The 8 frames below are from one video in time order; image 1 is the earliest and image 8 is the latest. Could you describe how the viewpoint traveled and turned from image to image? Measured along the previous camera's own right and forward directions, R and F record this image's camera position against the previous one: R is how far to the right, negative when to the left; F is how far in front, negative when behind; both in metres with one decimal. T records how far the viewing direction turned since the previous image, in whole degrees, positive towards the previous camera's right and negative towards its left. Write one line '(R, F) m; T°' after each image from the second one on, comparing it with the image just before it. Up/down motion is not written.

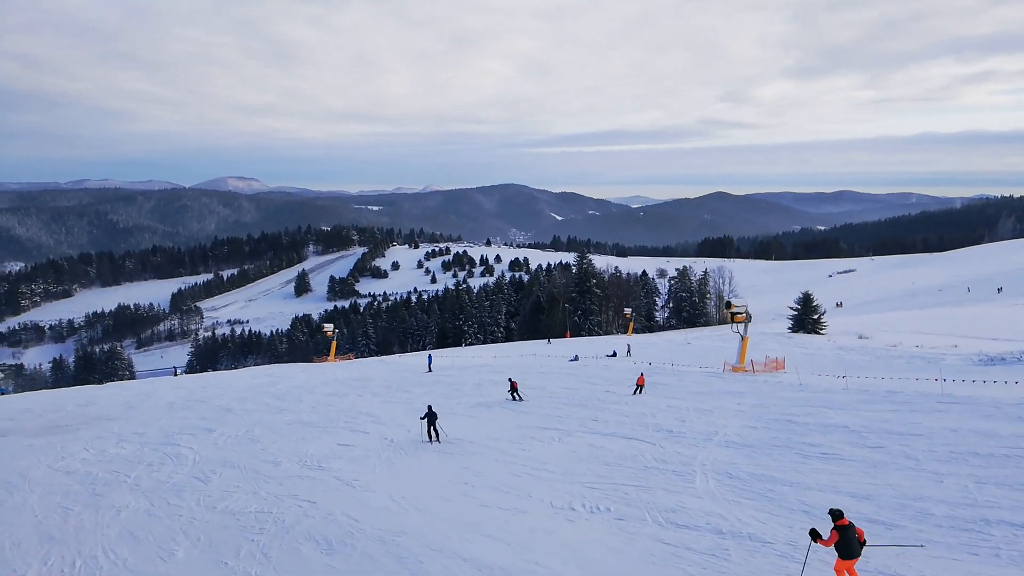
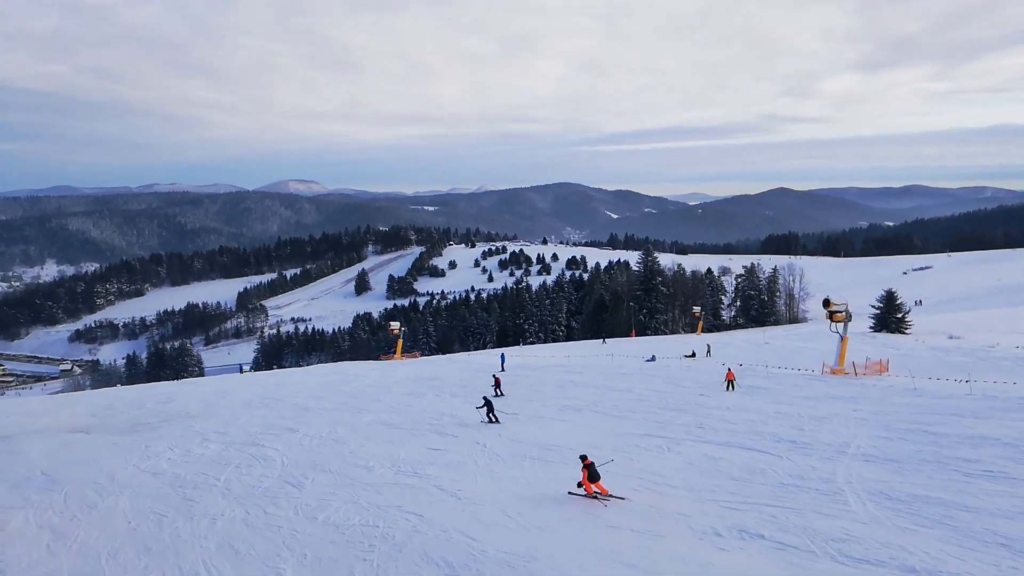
(-1.0, +1.0) m; -4°
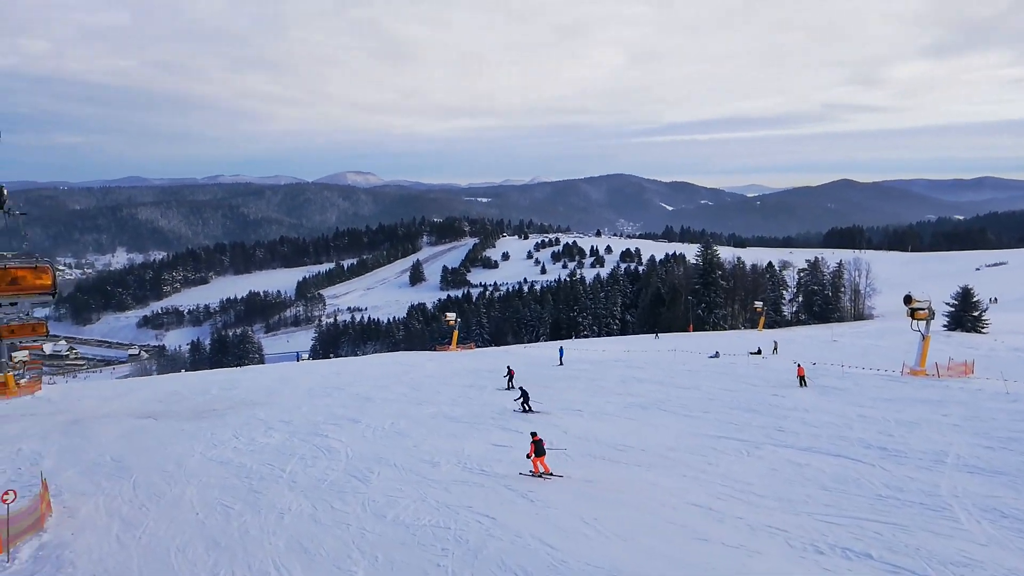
(-0.4, +0.5) m; -4°
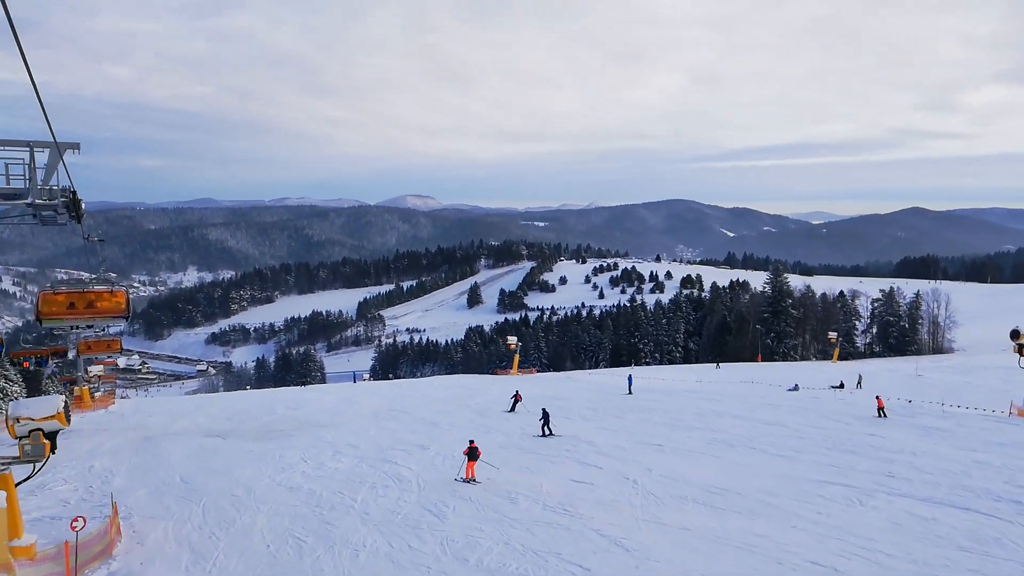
(-0.5, +0.8) m; -4°
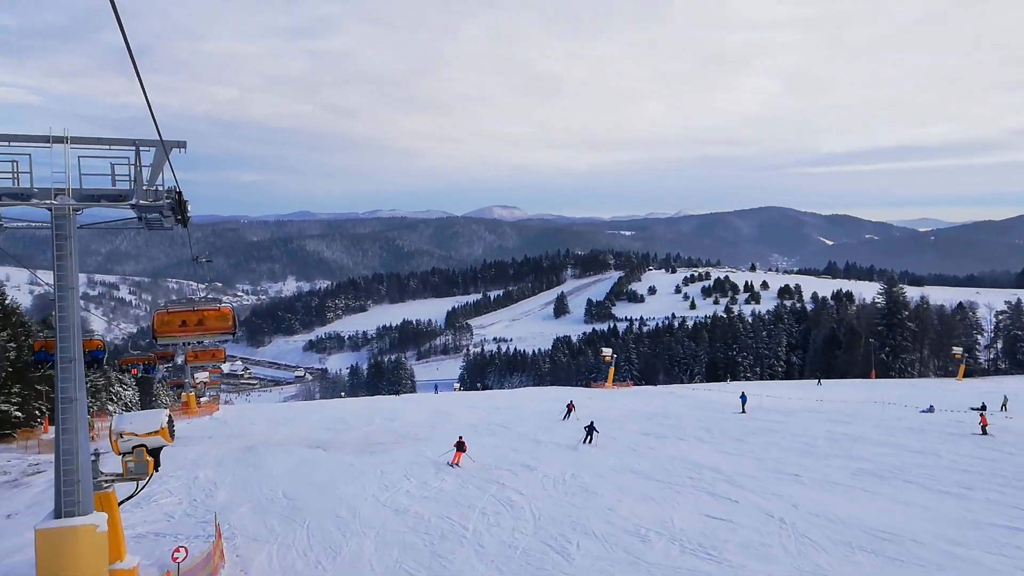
(-0.7, +1.3) m; -7°
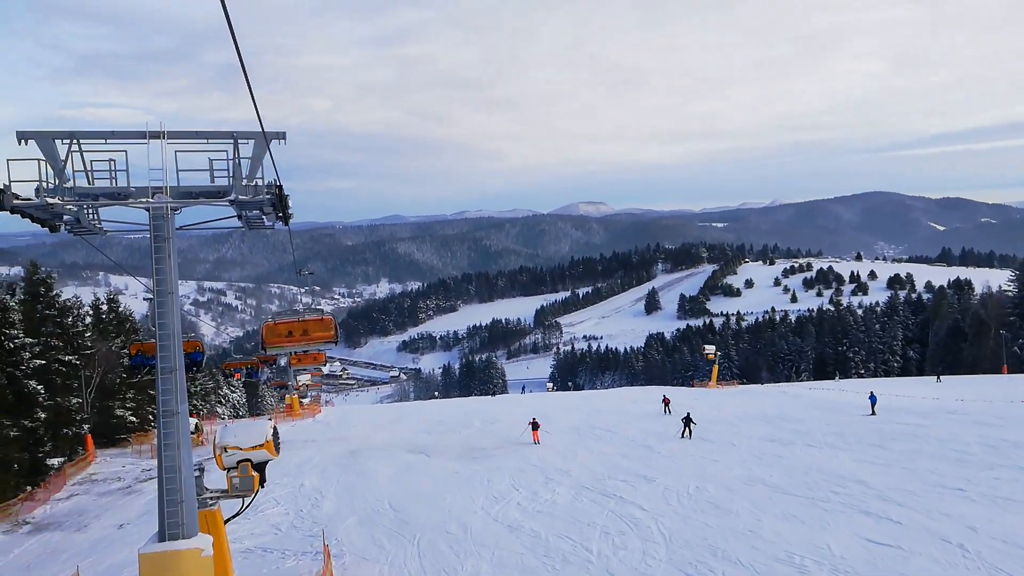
(-0.5, +1.2) m; -7°
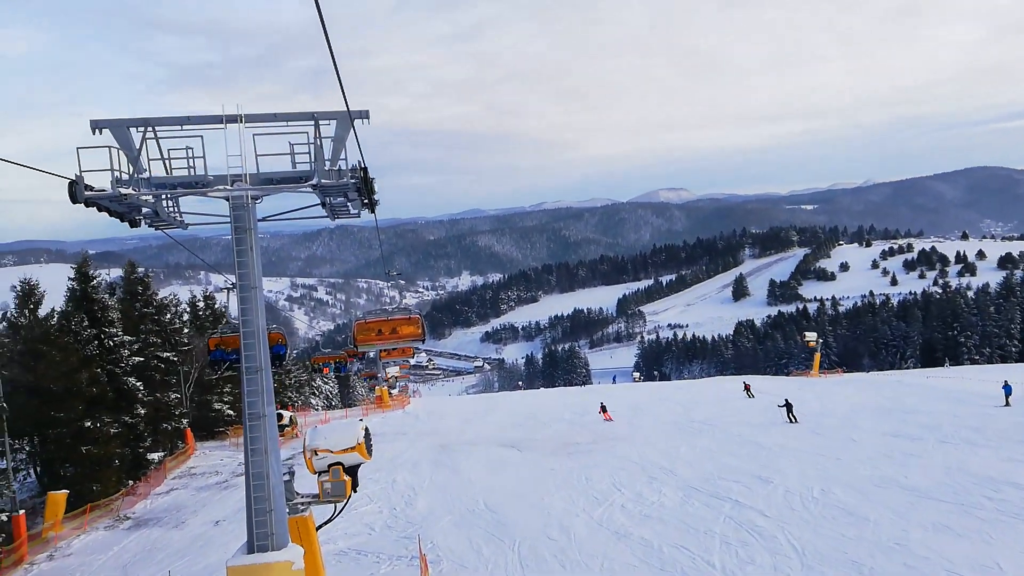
(-0.3, +1.0) m; -6°
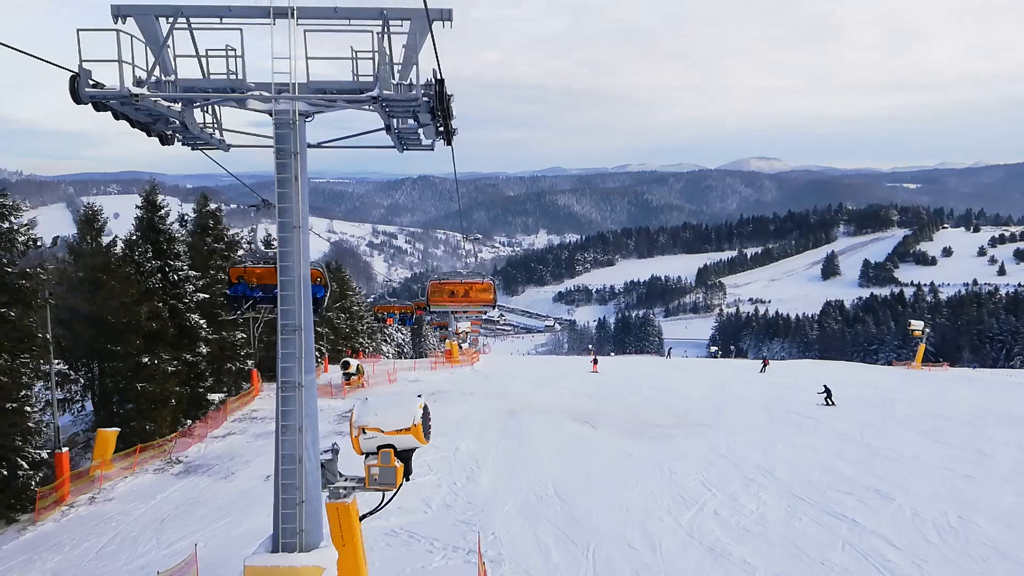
(-0.3, +1.8) m; -6°
